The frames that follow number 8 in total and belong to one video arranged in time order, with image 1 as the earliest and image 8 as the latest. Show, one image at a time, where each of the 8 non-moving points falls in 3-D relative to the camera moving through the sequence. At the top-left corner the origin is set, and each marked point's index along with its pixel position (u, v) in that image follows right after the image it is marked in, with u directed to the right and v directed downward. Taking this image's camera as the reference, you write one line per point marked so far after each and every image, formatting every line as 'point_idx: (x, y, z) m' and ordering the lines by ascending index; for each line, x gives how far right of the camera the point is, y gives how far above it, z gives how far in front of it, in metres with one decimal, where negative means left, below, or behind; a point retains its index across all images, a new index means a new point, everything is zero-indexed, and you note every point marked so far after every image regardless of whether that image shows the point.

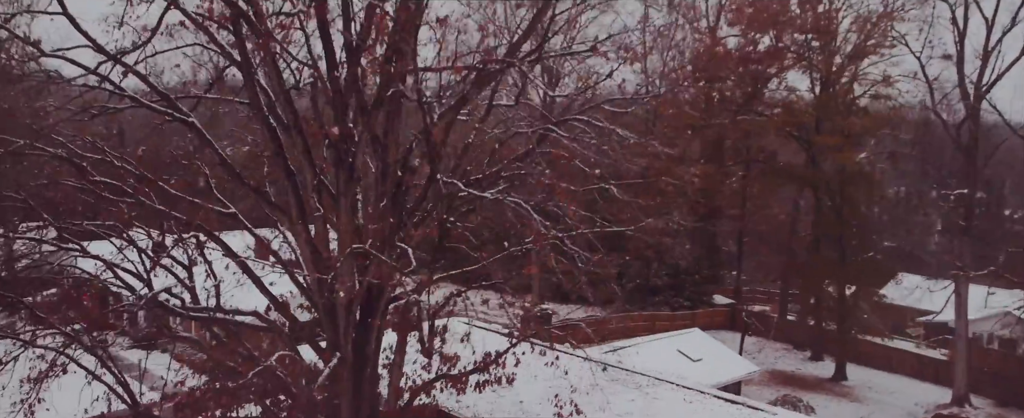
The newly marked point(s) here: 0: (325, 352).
0: (-2.4, -1.6, +9.7) m
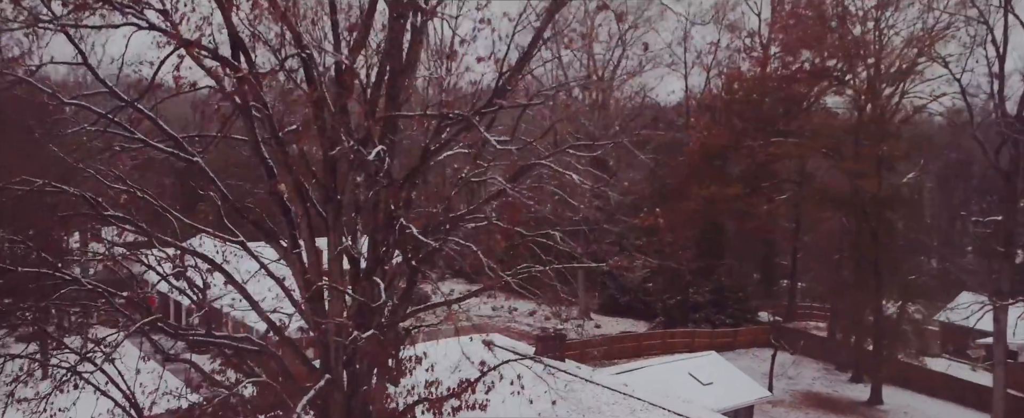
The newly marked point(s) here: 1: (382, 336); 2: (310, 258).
0: (-2.7, -2.1, +10.5) m
1: (-1.9, -1.7, +10.7) m
2: (-2.7, -0.6, +10.3) m
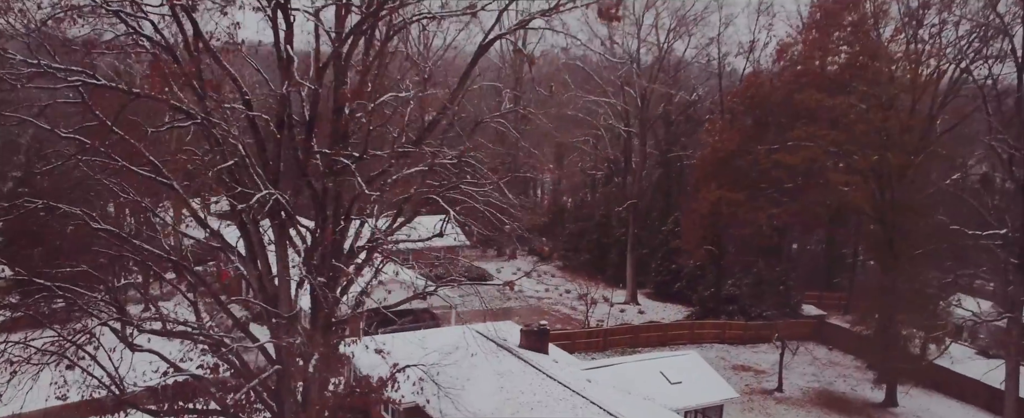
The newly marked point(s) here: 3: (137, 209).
0: (-3.9, -2.3, +12.5) m
1: (-3.1, -1.9, +12.4) m
2: (-3.9, -0.9, +12.2) m
3: (-6.3, 0.0, +13.3) m
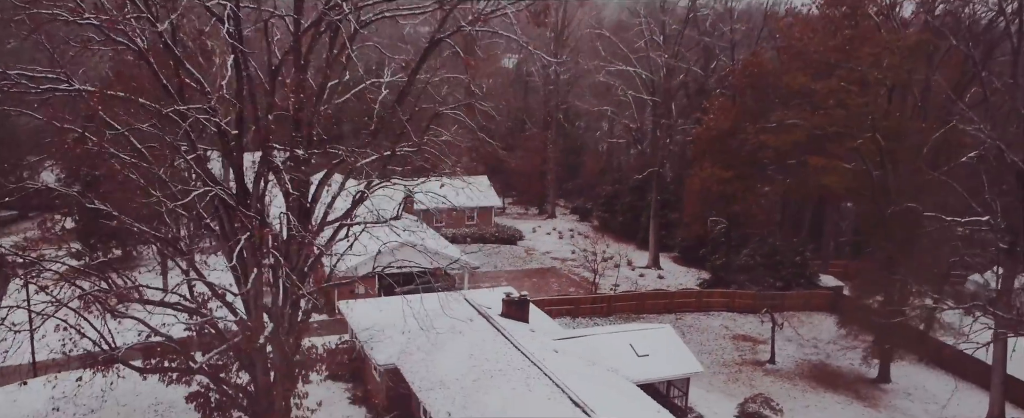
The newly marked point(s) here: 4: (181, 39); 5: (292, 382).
0: (-4.9, -2.0, +14.0) m
1: (-4.1, -1.7, +13.9) m
2: (-4.9, -0.6, +13.6) m
3: (-7.1, +0.4, +14.8) m
4: (-5.3, +2.7, +12.6) m
5: (-4.1, -3.1, +14.5) m
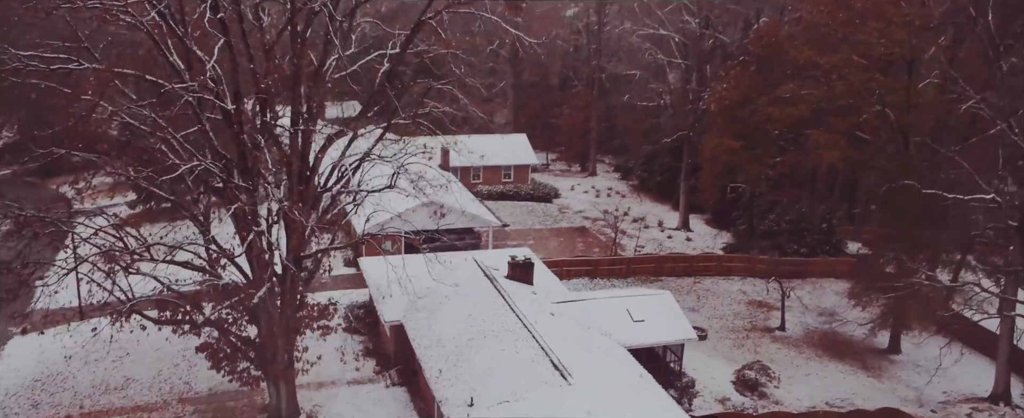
0: (-5.1, -1.4, +15.1) m
1: (-4.4, -1.1, +14.9) m
2: (-5.2, 0.0, +14.7) m
3: (-7.3, +1.1, +16.0) m
4: (-5.6, +3.2, +13.5) m
5: (-4.3, -2.5, +15.6) m
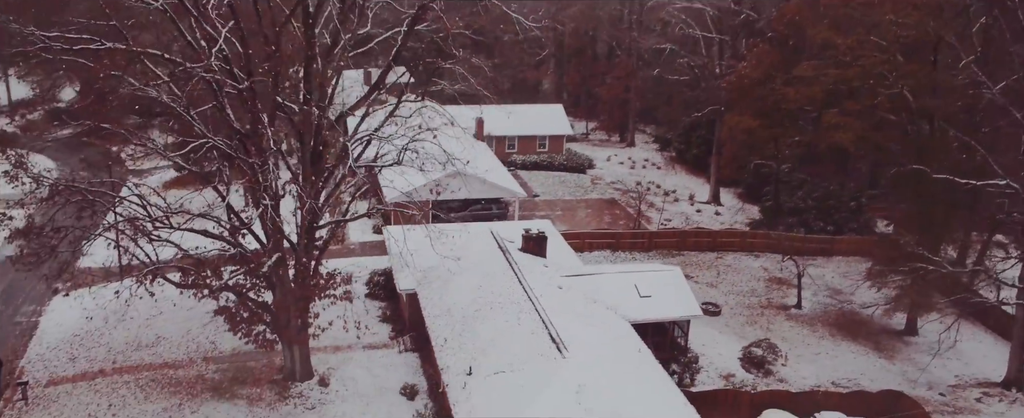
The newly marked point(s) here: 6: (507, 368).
0: (-5.1, -0.8, +16.0) m
1: (-4.4, -0.5, +15.7) m
2: (-5.2, +0.5, +15.5) m
3: (-7.2, +1.7, +16.9) m
4: (-5.6, +3.7, +14.2) m
5: (-4.3, -1.9, +16.5) m
6: (-0.1, -3.0, +15.2) m
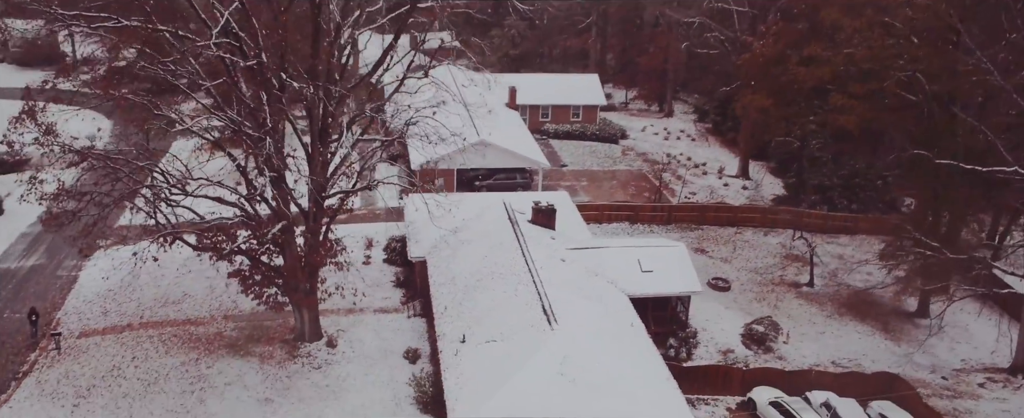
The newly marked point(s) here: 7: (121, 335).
0: (-5.2, -0.2, +16.9) m
1: (-4.4, +0.1, +16.6) m
2: (-5.2, +1.1, +16.3) m
3: (-7.1, +2.5, +17.8) m
4: (-5.7, +4.3, +14.9) m
5: (-4.4, -1.3, +17.4) m
6: (-0.3, -2.6, +15.8) m
7: (-9.2, -3.0, +18.7) m
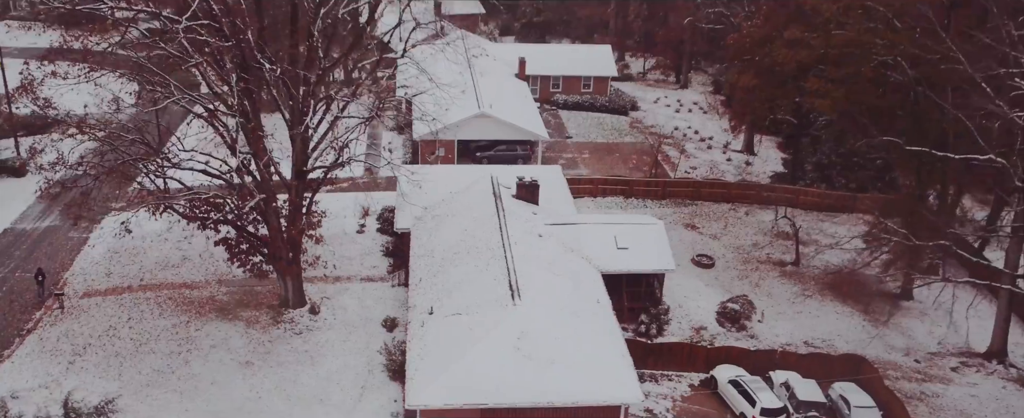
0: (-5.8, +0.4, +17.7) m
1: (-5.0, +0.6, +17.3) m
2: (-5.8, +1.7, +17.1) m
3: (-7.6, +3.2, +18.6) m
4: (-6.3, +4.8, +15.5) m
5: (-5.0, -0.7, +18.2) m
6: (-1.0, -2.1, +16.6) m
7: (-9.8, -2.2, +19.8) m
